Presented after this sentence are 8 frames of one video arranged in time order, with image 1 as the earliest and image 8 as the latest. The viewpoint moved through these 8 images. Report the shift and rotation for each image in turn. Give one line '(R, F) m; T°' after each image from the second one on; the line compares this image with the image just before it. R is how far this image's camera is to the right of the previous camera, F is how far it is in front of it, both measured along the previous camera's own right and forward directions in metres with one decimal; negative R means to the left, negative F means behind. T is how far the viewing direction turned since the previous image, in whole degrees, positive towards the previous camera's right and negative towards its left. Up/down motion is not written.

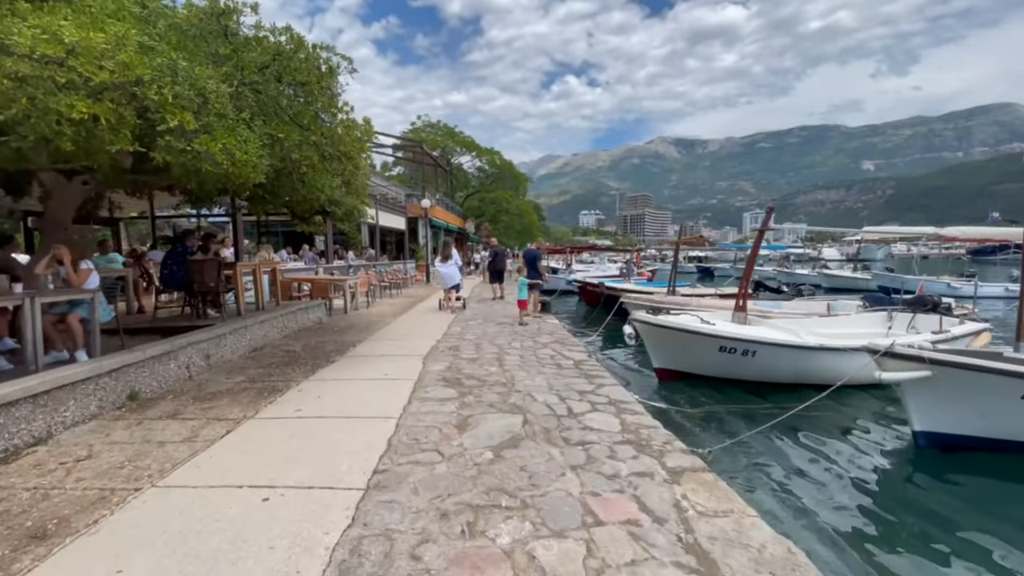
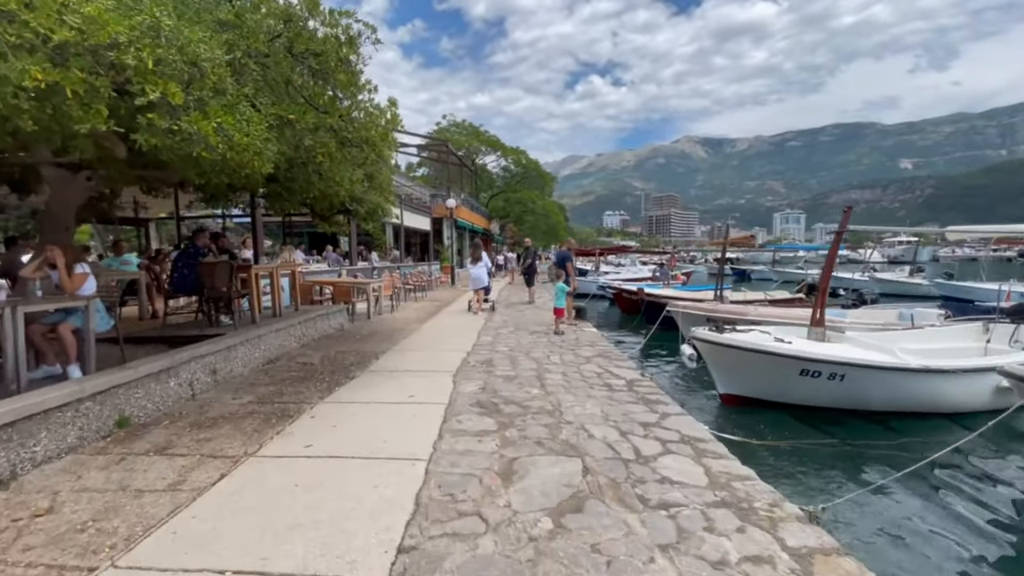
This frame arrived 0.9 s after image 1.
(-0.3, +0.9) m; -3°
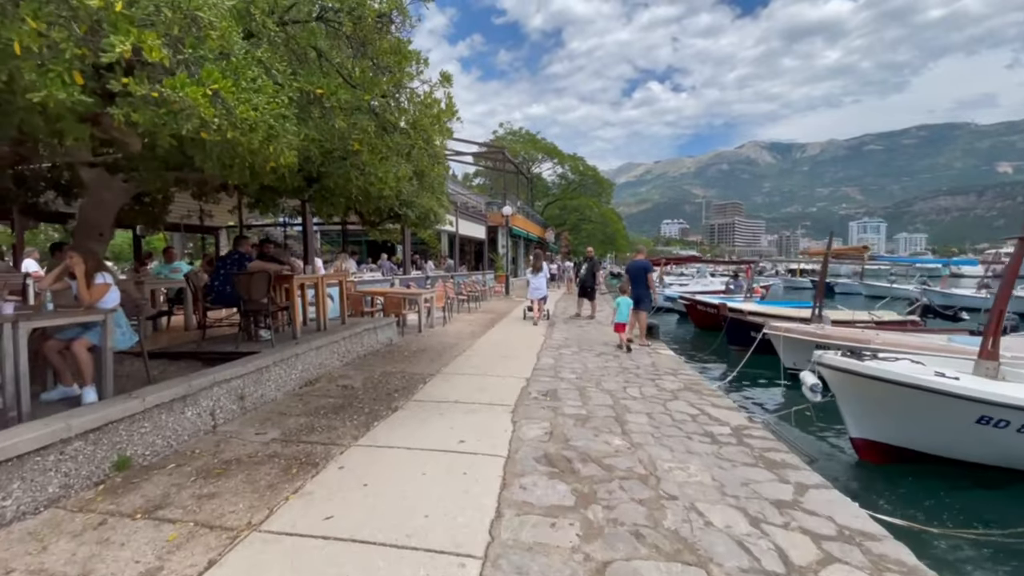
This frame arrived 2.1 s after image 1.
(-0.2, +1.1) m; -6°
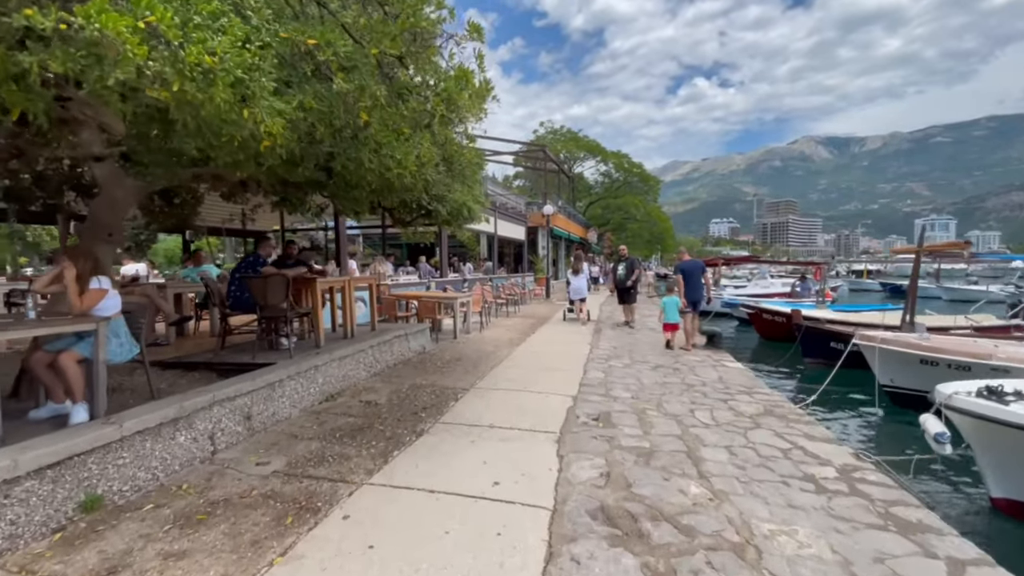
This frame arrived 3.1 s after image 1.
(0.0, +0.9) m; -5°
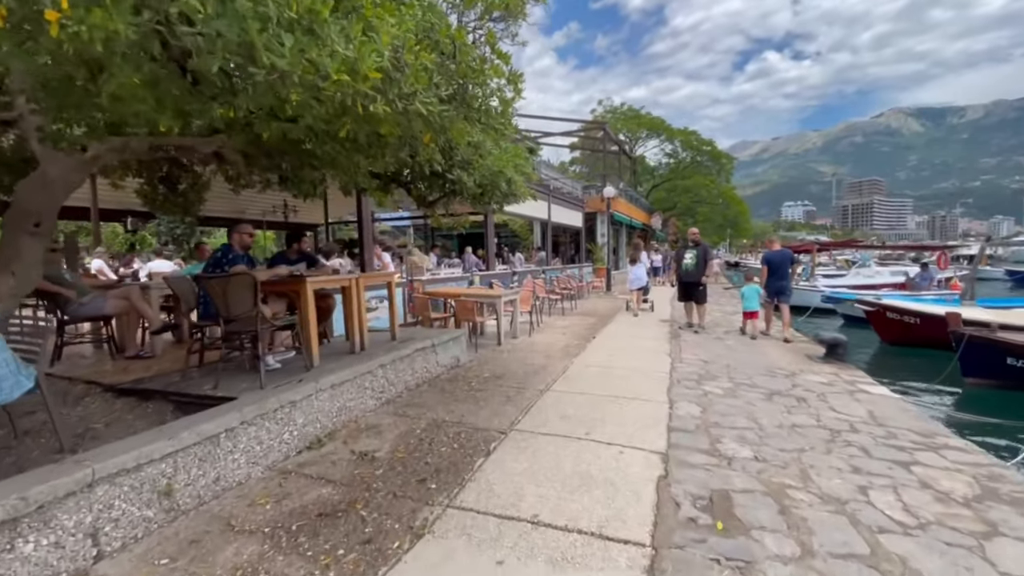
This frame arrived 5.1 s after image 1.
(0.0, +1.9) m; -7°
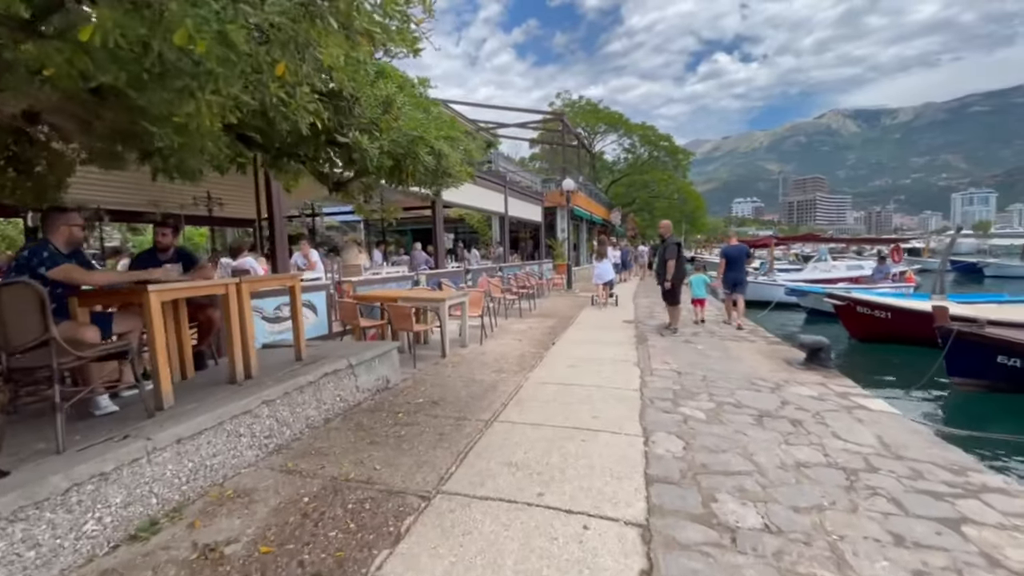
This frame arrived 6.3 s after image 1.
(+0.3, +1.2) m; +5°
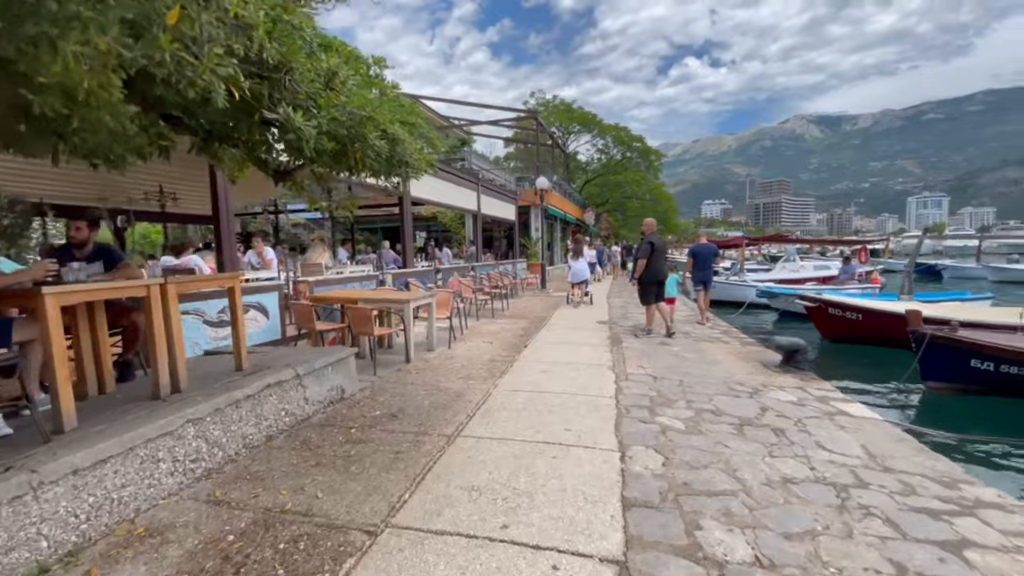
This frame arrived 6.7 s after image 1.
(+0.1, +0.4) m; +3°
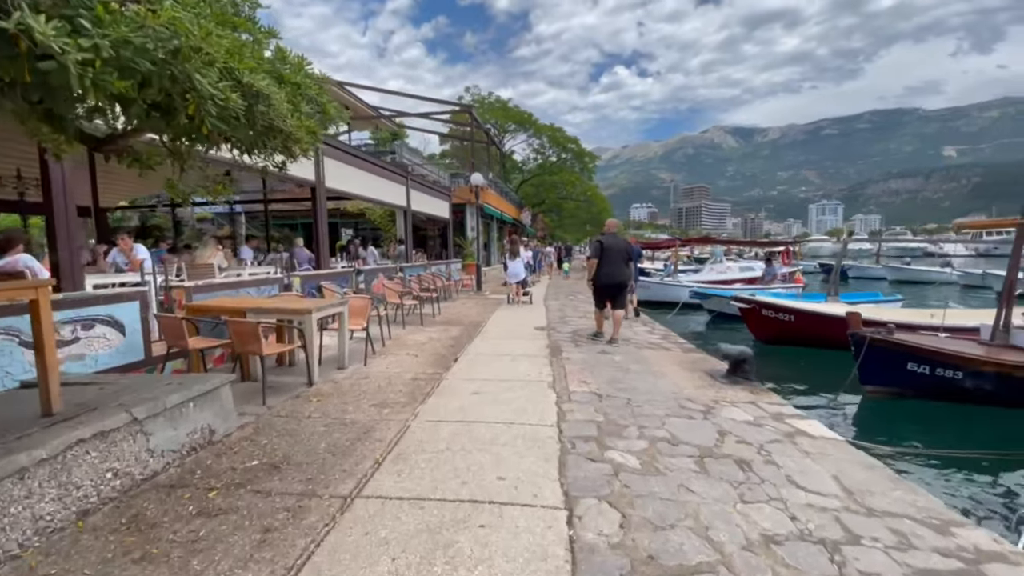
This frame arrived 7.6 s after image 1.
(+0.1, +0.9) m; +8°
